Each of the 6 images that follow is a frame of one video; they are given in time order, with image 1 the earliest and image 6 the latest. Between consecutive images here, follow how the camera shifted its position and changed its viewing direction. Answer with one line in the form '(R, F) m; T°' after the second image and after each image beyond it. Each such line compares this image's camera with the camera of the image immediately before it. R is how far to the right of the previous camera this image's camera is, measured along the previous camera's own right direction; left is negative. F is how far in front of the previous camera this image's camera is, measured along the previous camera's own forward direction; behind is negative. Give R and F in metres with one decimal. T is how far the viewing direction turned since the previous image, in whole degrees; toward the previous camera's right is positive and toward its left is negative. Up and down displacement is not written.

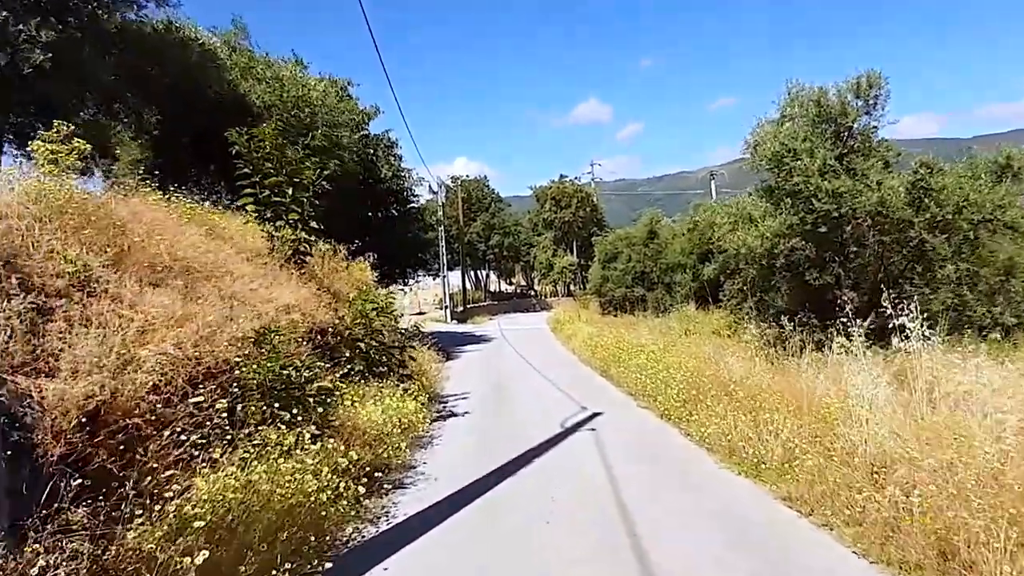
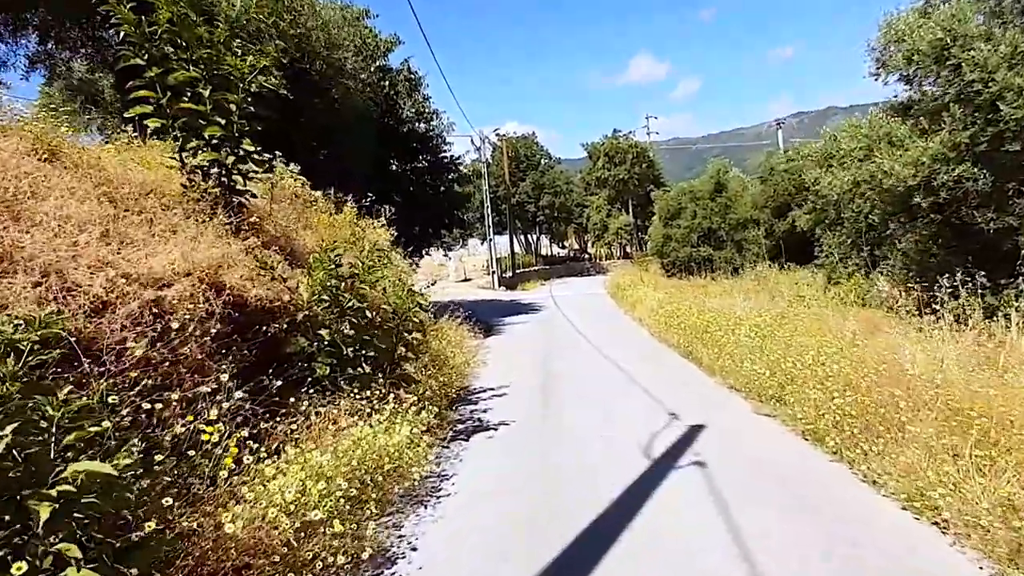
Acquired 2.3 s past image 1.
(0.0, +3.4) m; -5°
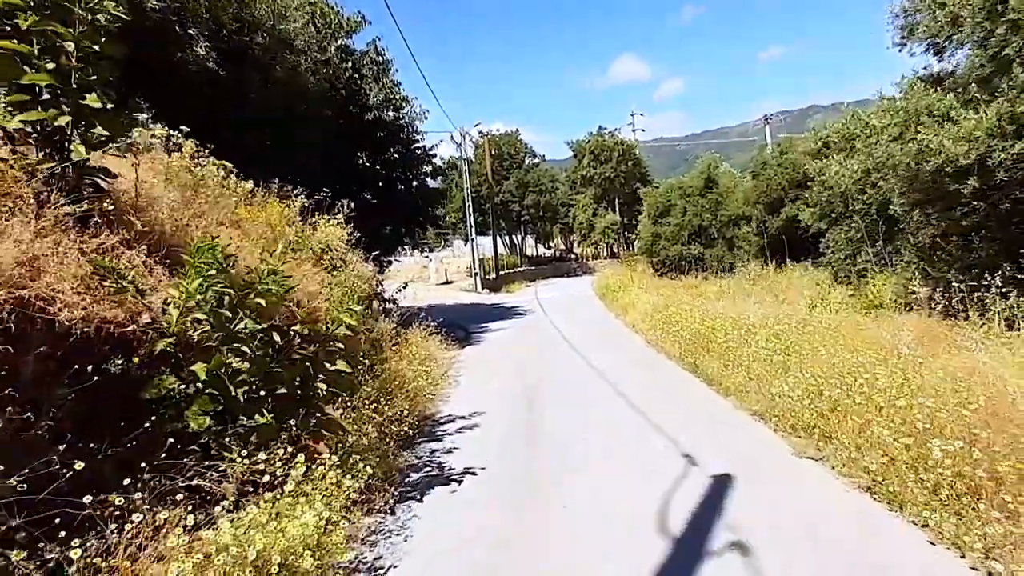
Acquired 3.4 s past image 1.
(+0.2, +1.7) m; +1°
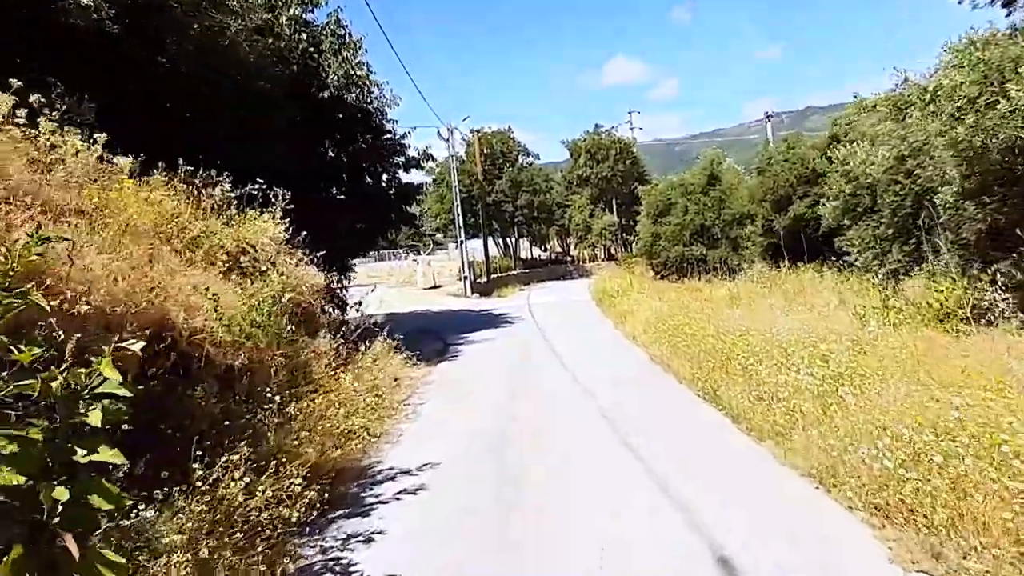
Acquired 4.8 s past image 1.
(+0.3, +2.0) m; 0°
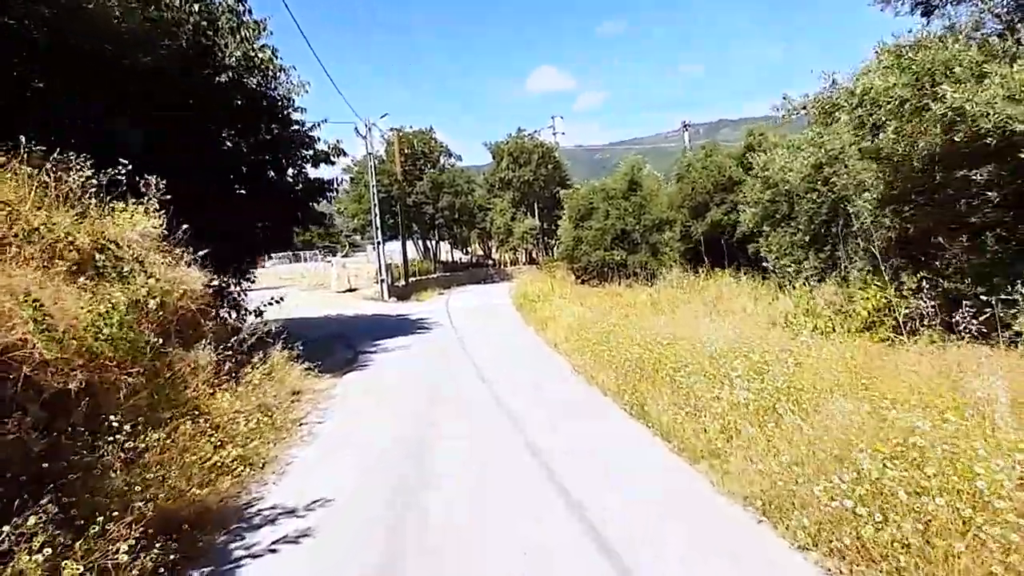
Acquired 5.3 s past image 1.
(+0.1, +0.8) m; +7°
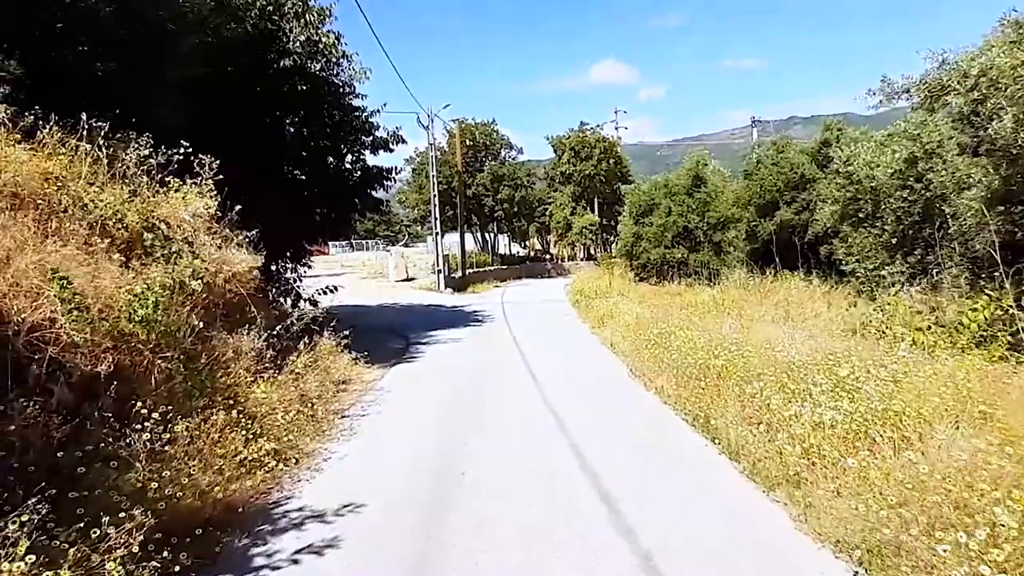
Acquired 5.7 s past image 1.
(0.0, +0.5) m; -5°
